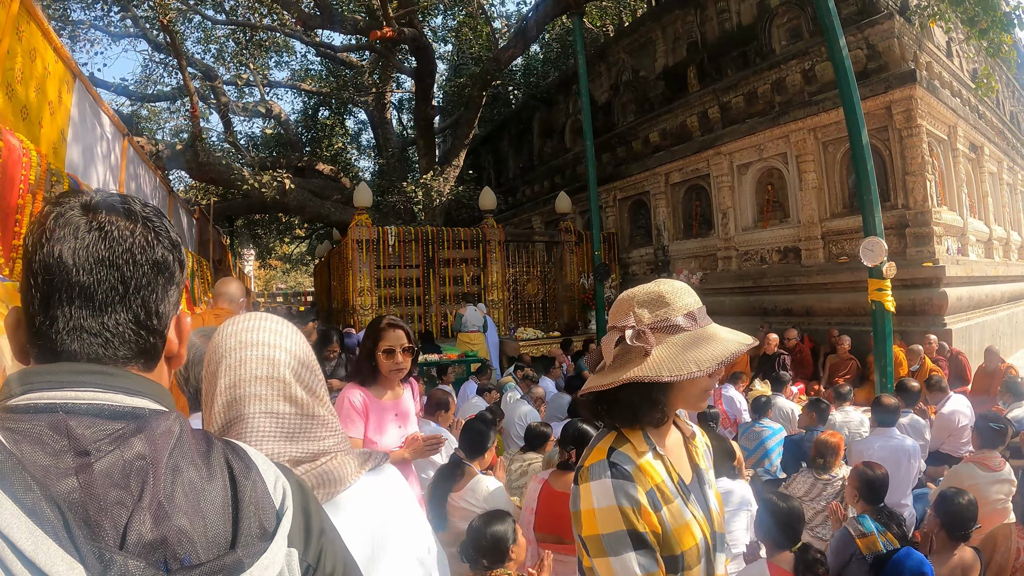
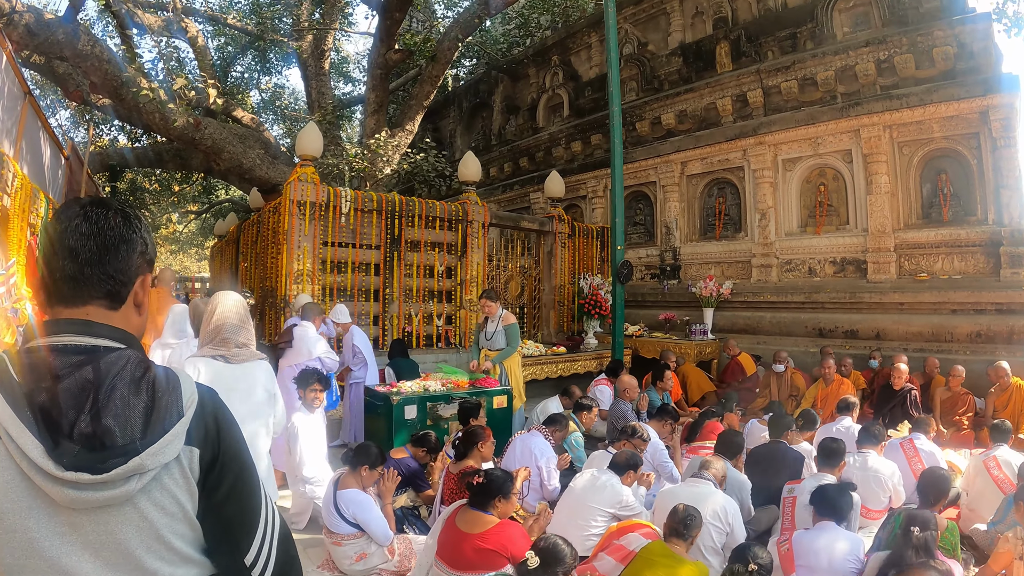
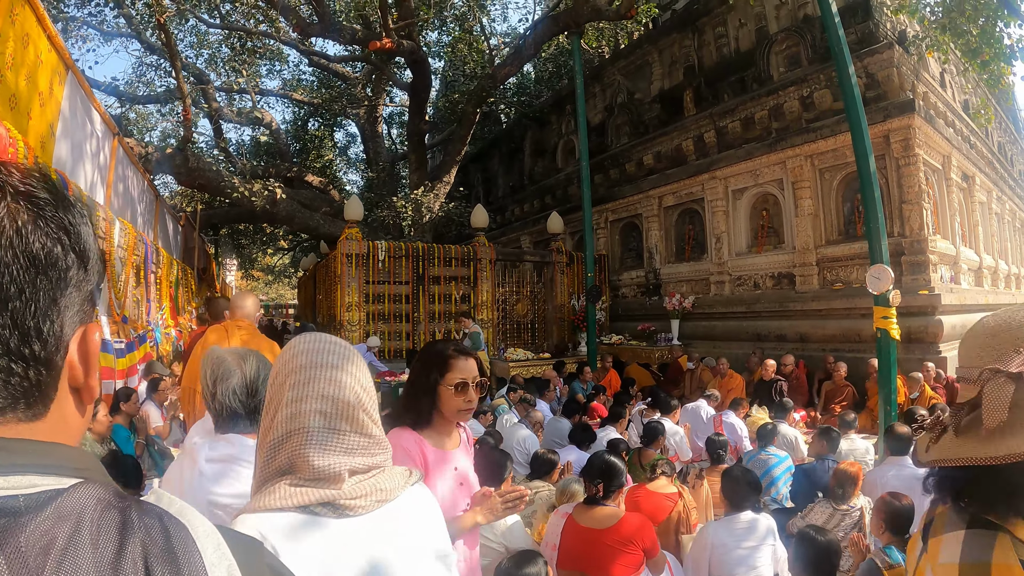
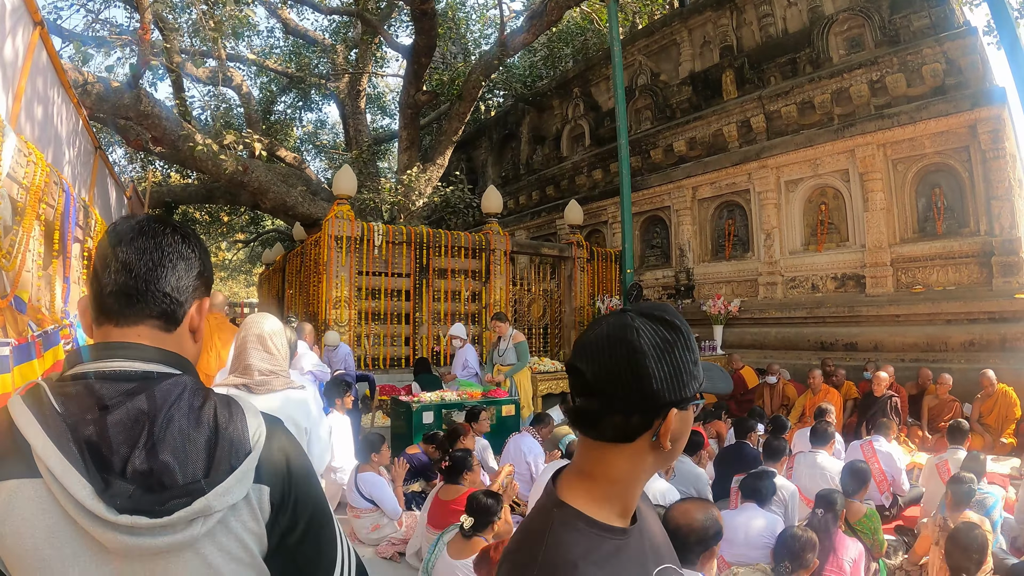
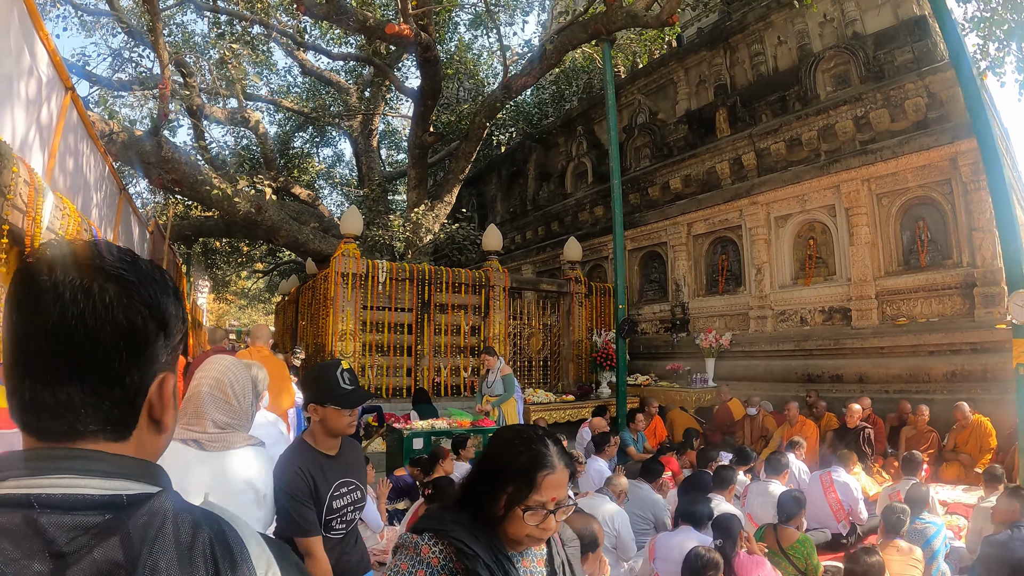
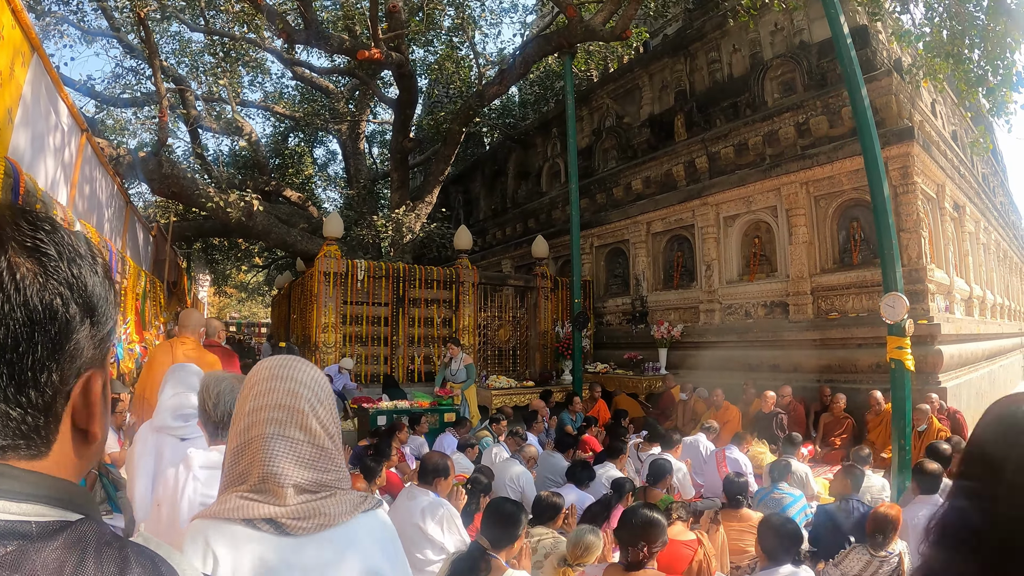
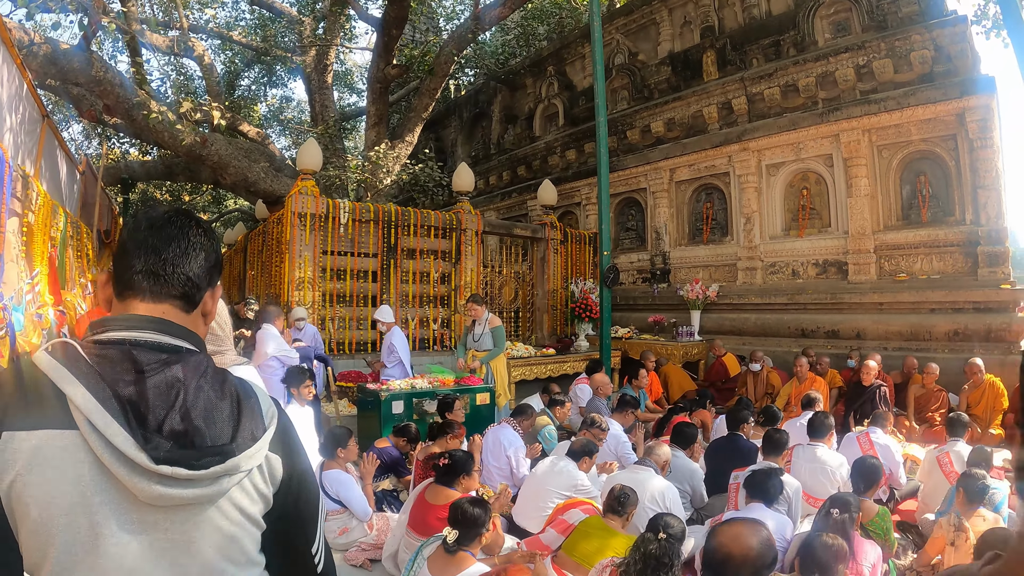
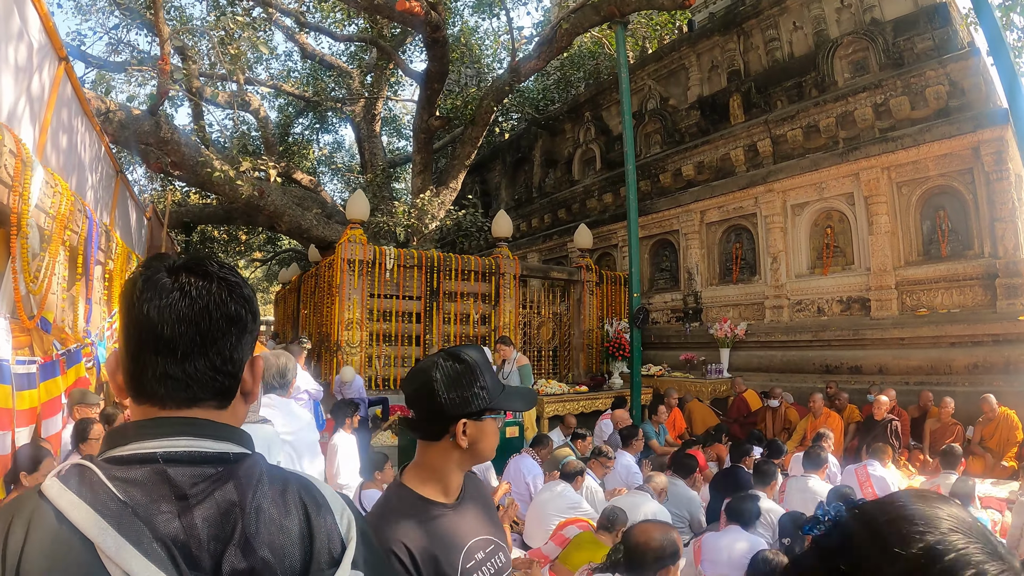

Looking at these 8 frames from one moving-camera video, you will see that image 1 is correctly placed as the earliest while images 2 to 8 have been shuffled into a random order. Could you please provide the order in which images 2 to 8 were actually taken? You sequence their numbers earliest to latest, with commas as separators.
3, 6, 5, 8, 4, 7, 2
